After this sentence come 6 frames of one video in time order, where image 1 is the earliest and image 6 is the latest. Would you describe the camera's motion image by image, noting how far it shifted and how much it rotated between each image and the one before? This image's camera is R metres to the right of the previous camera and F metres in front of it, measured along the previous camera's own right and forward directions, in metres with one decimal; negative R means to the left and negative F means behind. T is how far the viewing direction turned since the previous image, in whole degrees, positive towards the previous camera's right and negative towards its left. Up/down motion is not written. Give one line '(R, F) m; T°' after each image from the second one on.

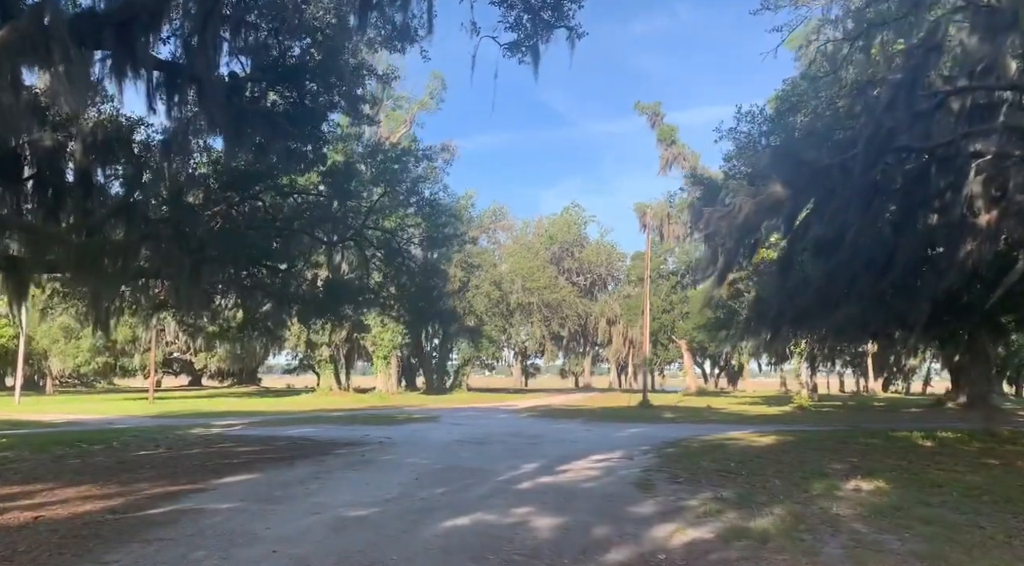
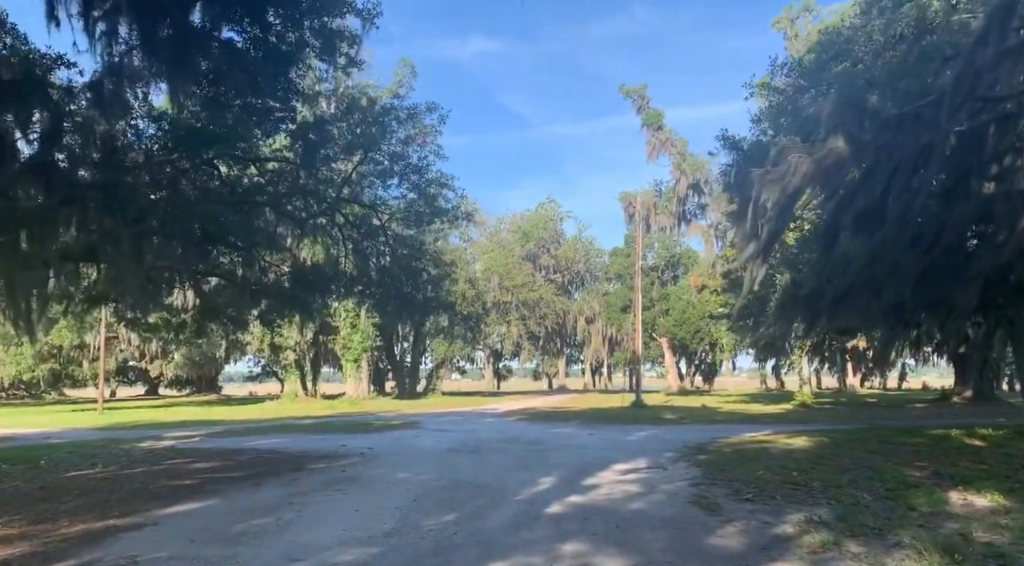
(-0.6, +1.9) m; +3°
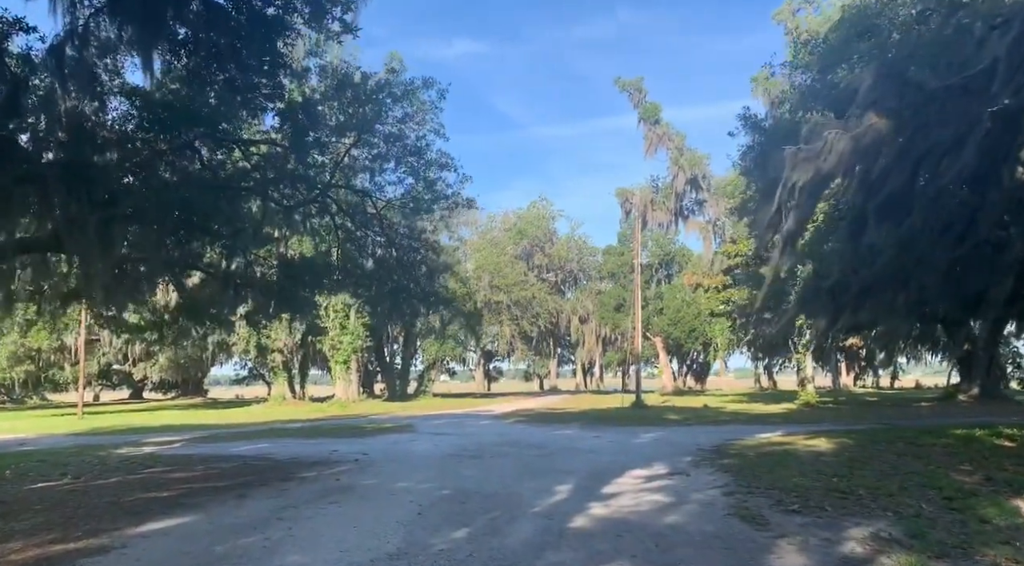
(-0.3, +0.8) m; +1°
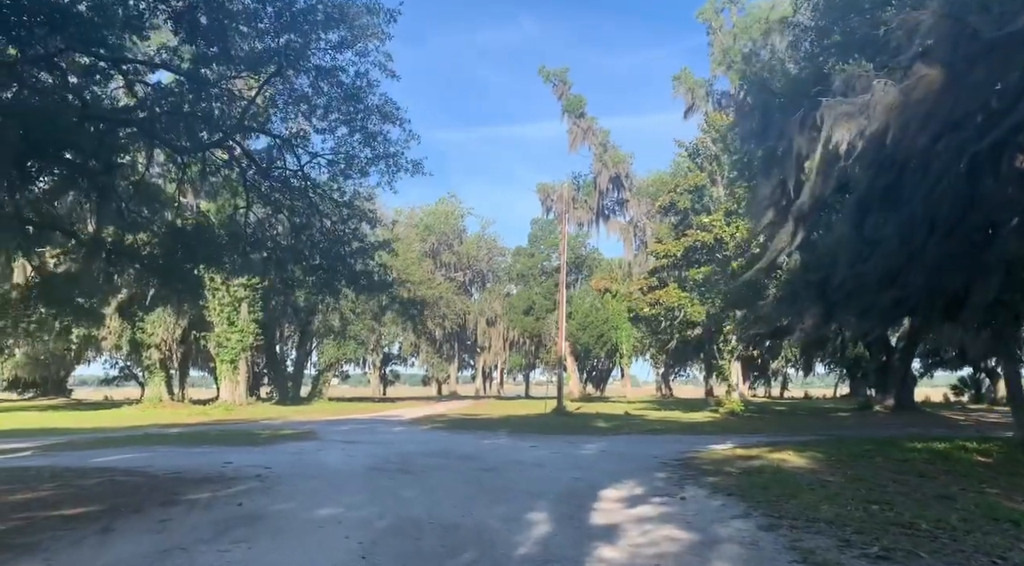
(-0.7, +1.9) m; +8°
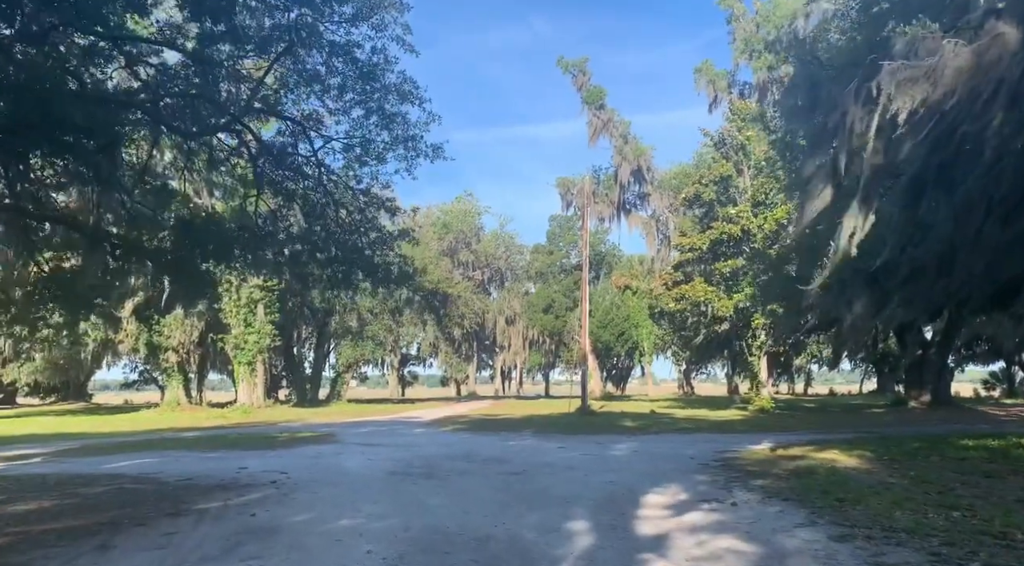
(-0.1, +0.6) m; -1°
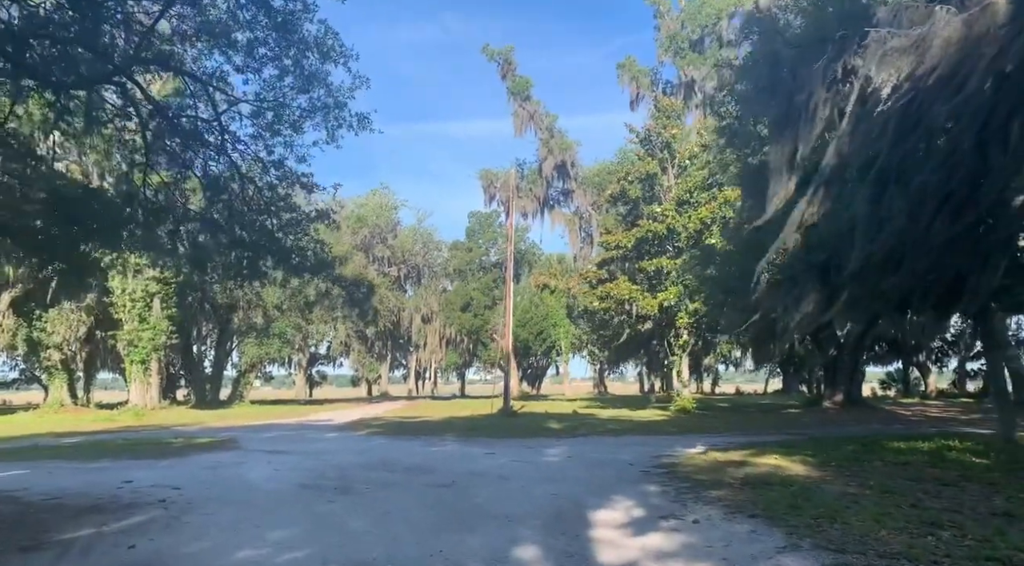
(-0.2, +0.9) m; +7°
